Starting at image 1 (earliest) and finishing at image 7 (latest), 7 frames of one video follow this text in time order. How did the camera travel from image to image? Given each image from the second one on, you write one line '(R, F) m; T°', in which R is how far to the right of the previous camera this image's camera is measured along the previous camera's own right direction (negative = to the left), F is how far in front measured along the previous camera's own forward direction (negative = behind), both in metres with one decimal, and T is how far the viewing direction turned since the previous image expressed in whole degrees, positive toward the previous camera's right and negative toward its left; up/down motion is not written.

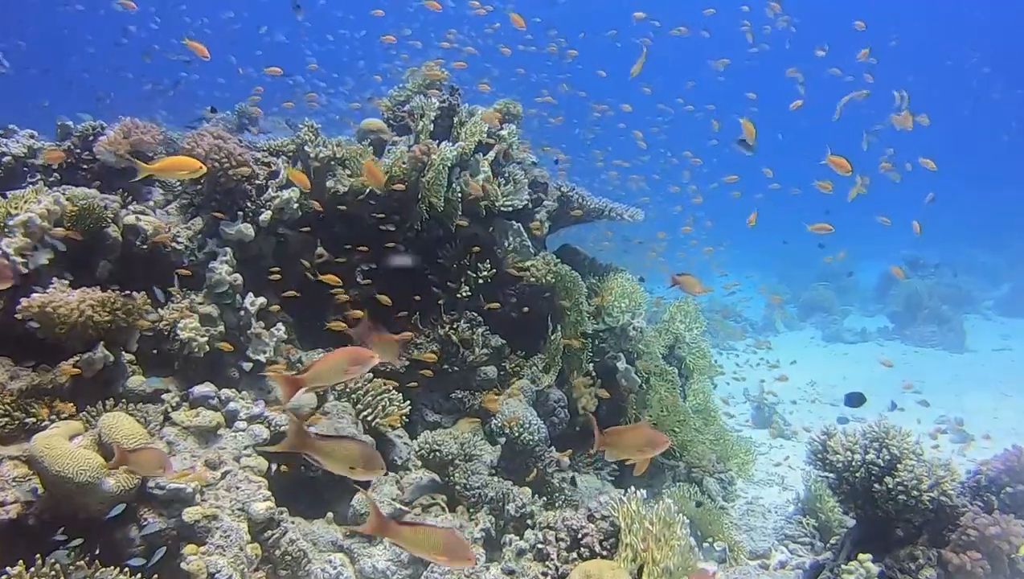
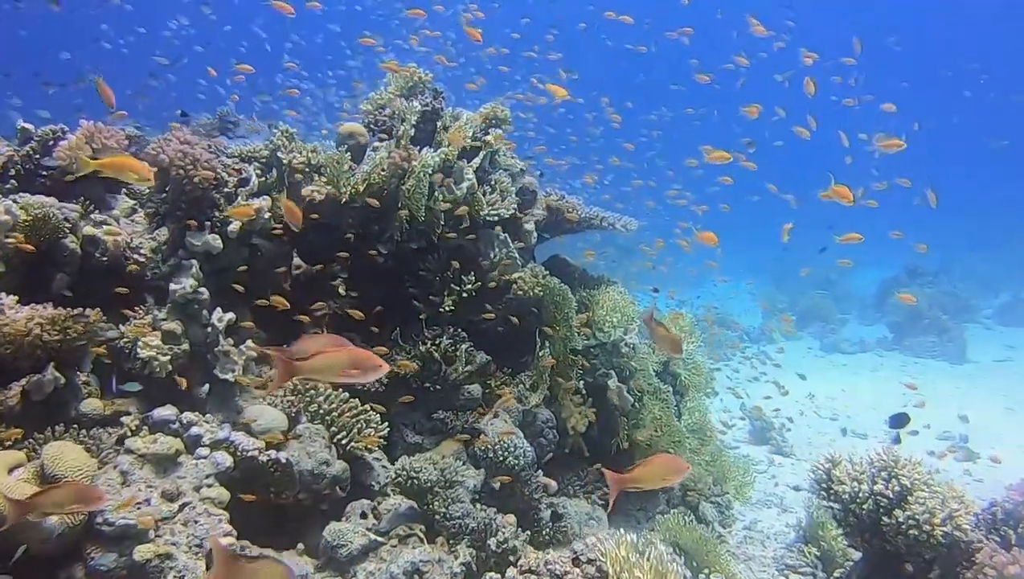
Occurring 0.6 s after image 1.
(+0.1, +0.3) m; 0°
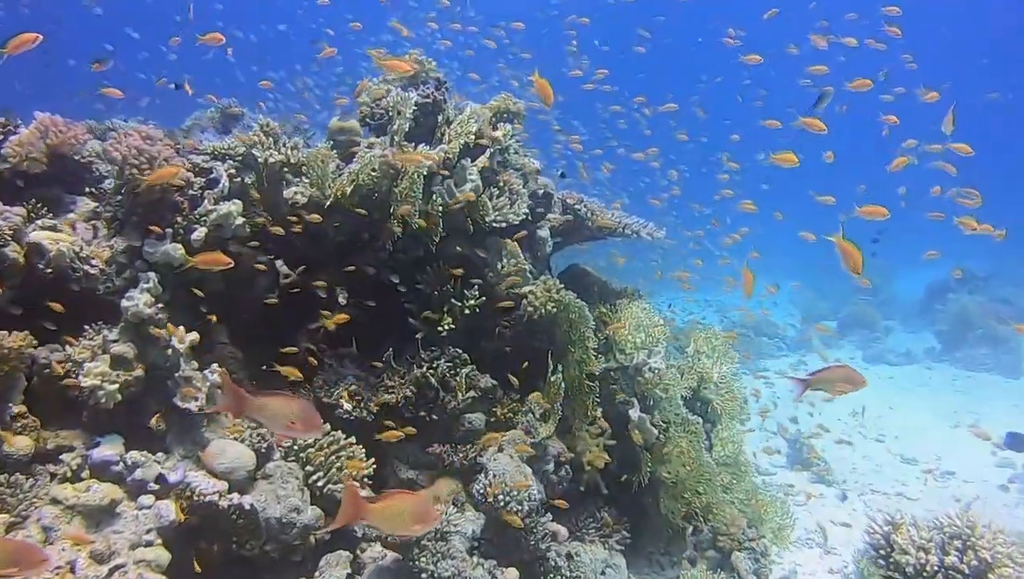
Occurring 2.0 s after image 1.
(+0.1, +0.7) m; -2°
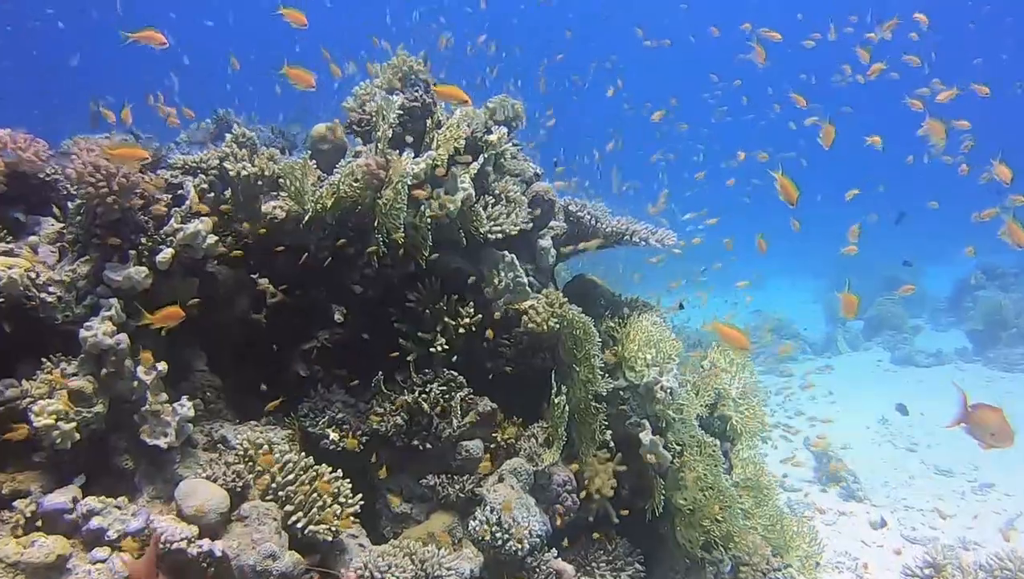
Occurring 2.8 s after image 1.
(+0.1, +0.4) m; -1°
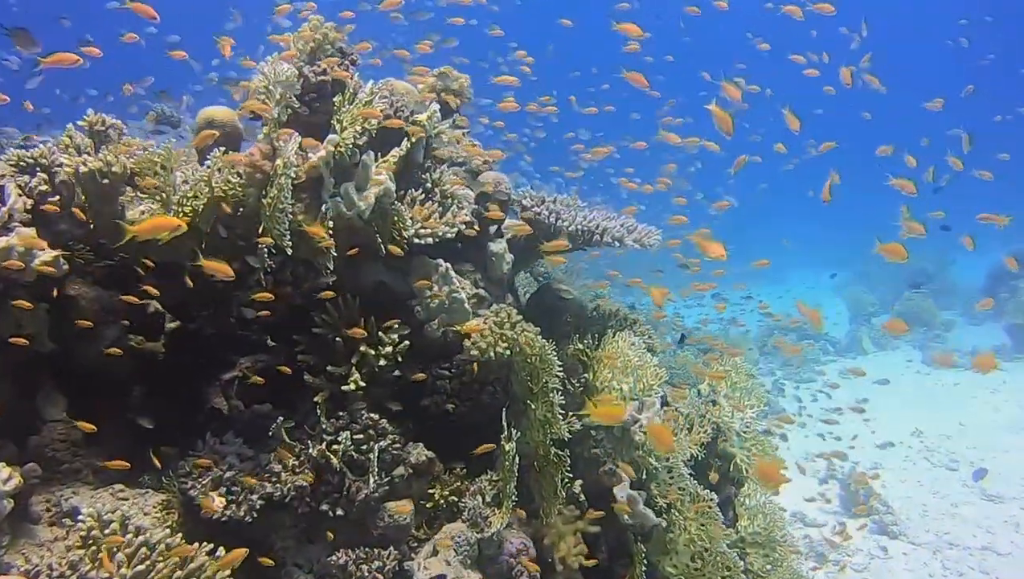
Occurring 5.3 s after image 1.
(+0.4, +1.1) m; -1°
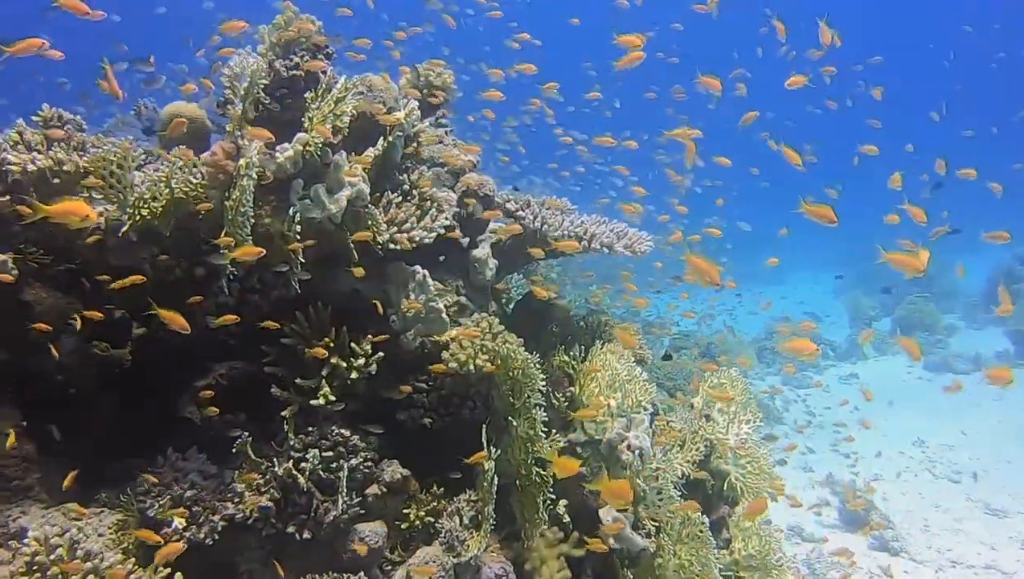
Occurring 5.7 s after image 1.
(+0.1, +0.2) m; 0°
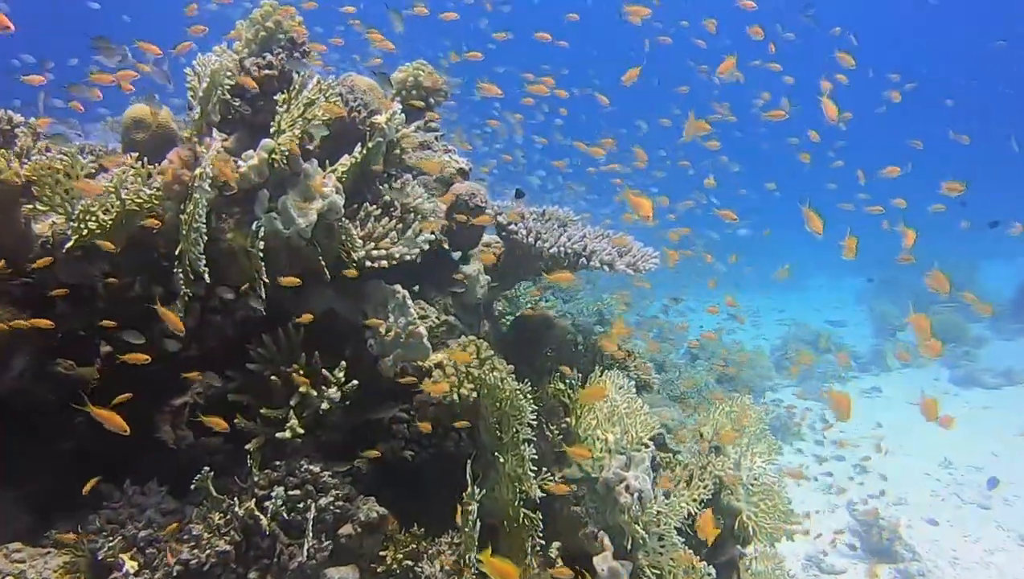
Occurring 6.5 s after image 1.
(+0.1, +0.4) m; -1°
